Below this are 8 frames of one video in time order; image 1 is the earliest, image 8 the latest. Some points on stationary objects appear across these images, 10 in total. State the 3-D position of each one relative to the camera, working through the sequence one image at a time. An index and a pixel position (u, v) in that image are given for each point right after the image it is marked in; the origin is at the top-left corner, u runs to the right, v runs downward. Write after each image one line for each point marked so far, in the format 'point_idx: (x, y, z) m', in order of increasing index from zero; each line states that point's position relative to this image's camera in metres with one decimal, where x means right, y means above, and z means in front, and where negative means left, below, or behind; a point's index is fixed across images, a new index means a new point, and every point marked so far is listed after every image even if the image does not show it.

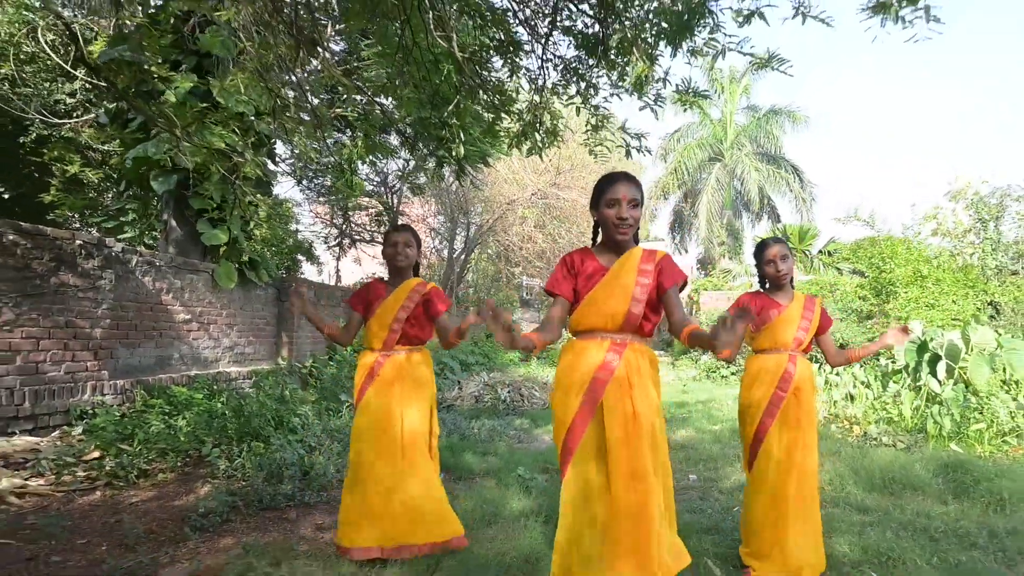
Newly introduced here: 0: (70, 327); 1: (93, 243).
0: (-3.6, -0.3, +5.0) m
1: (-3.5, +0.4, +5.2) m
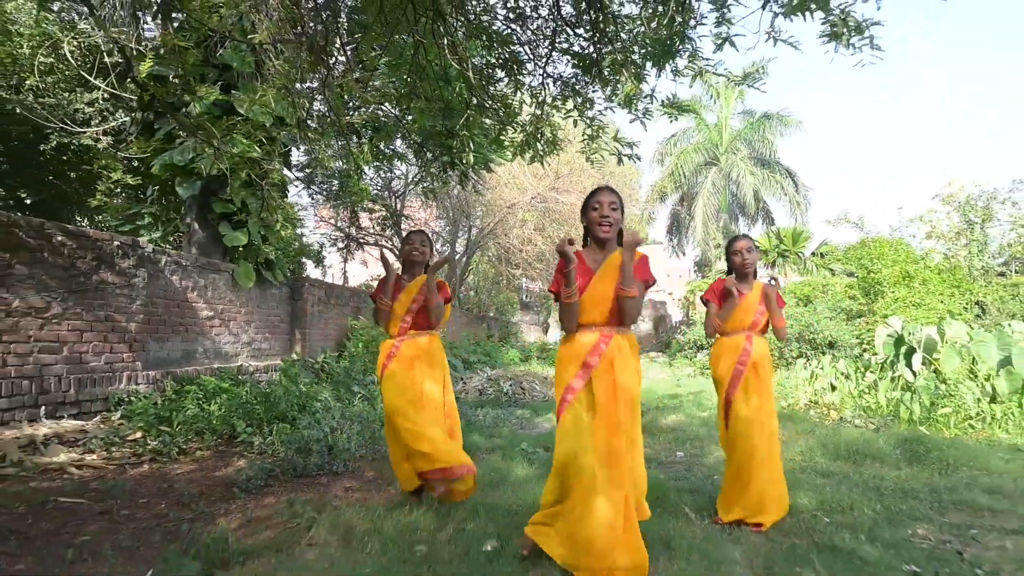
0: (-3.5, -0.3, +5.4) m
1: (-3.5, +0.4, +5.6) m
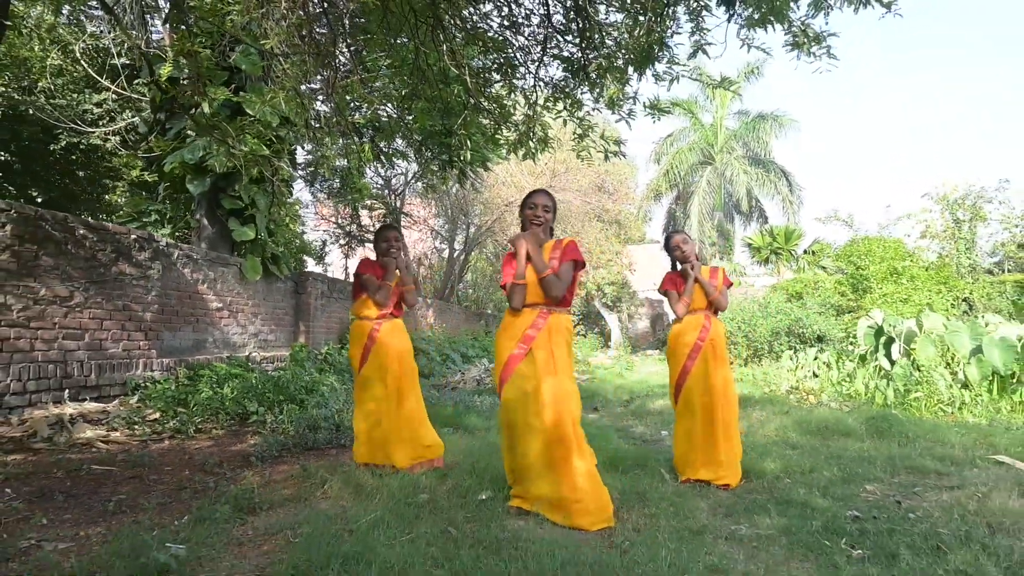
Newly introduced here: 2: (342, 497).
0: (-3.6, -0.2, +5.8) m
1: (-3.5, +0.5, +6.0) m
2: (-0.8, -0.9, +2.8) m
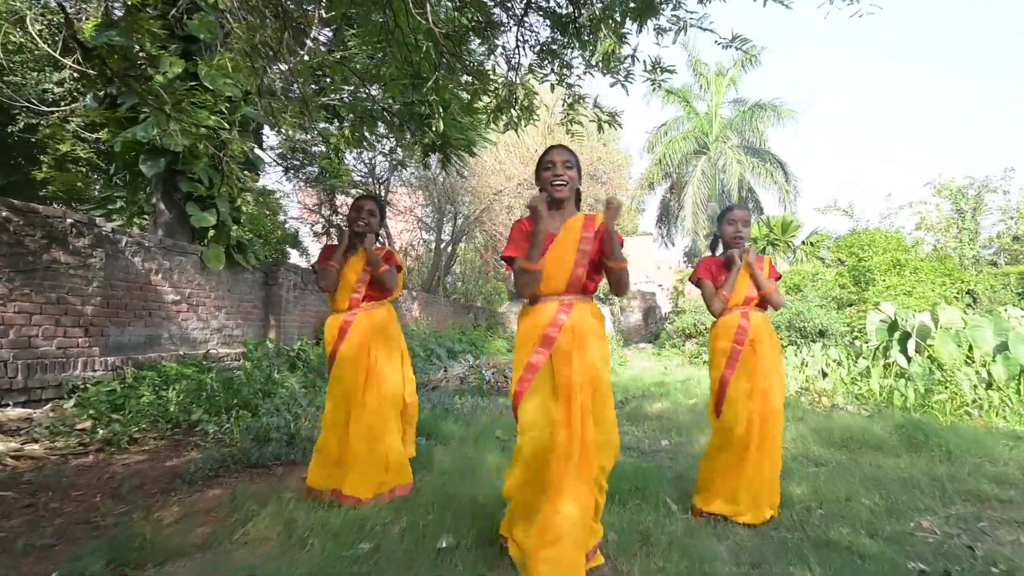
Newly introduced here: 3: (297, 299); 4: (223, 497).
0: (-3.7, -0.1, +5.1) m
1: (-3.7, +0.6, +5.3) m
2: (-0.9, -0.9, +2.2) m
3: (-3.1, -0.1, +8.9) m
4: (-1.3, -1.0, +2.9) m
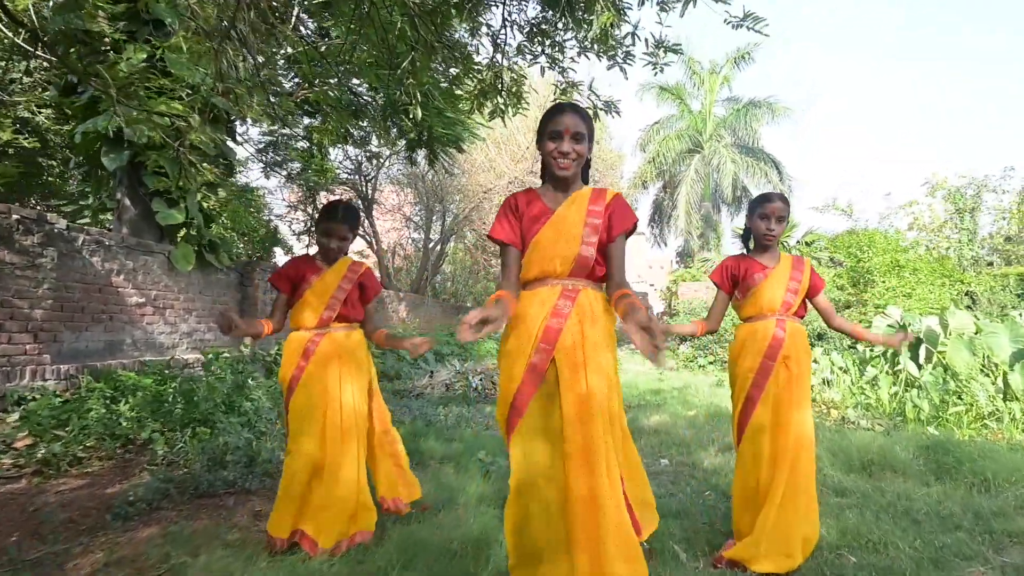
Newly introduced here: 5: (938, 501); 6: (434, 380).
0: (-3.8, -0.1, +4.7) m
1: (-3.8, +0.5, +4.9) m
2: (-0.9, -0.9, +1.8) m
3: (-3.2, -0.2, +8.4) m
4: (-1.4, -1.0, +2.5) m
5: (+1.9, -1.0, +2.8) m
6: (-1.0, -1.2, +7.8) m
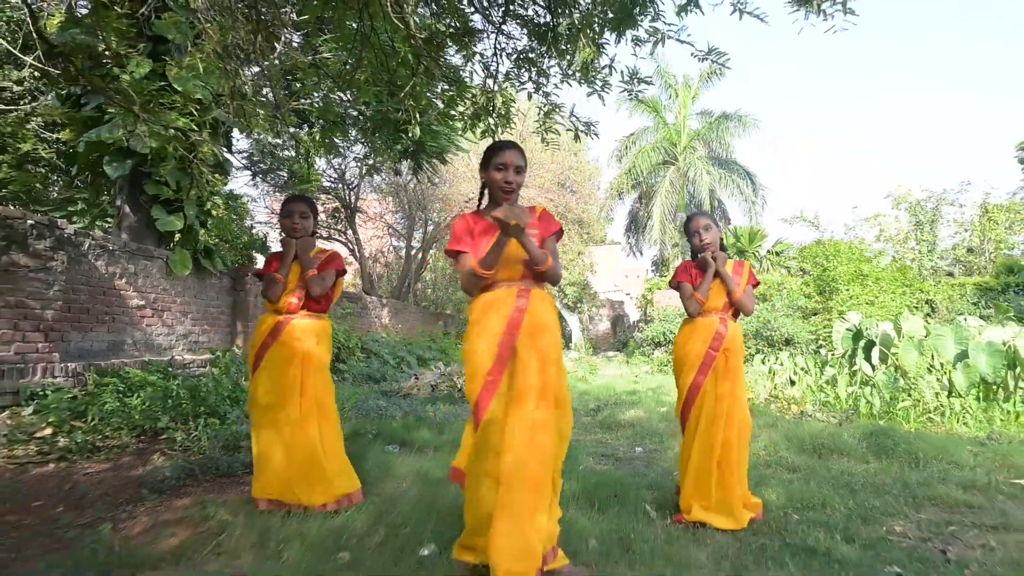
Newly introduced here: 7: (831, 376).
0: (-3.9, -0.2, +4.9) m
1: (-3.9, +0.5, +5.1) m
2: (-0.9, -0.9, +2.1) m
3: (-3.4, -0.2, +8.7) m
4: (-1.4, -1.0, +2.8) m
5: (+1.9, -1.0, +3.2) m
6: (-1.2, -1.2, +8.2) m
7: (+3.5, -0.9, +6.7) m
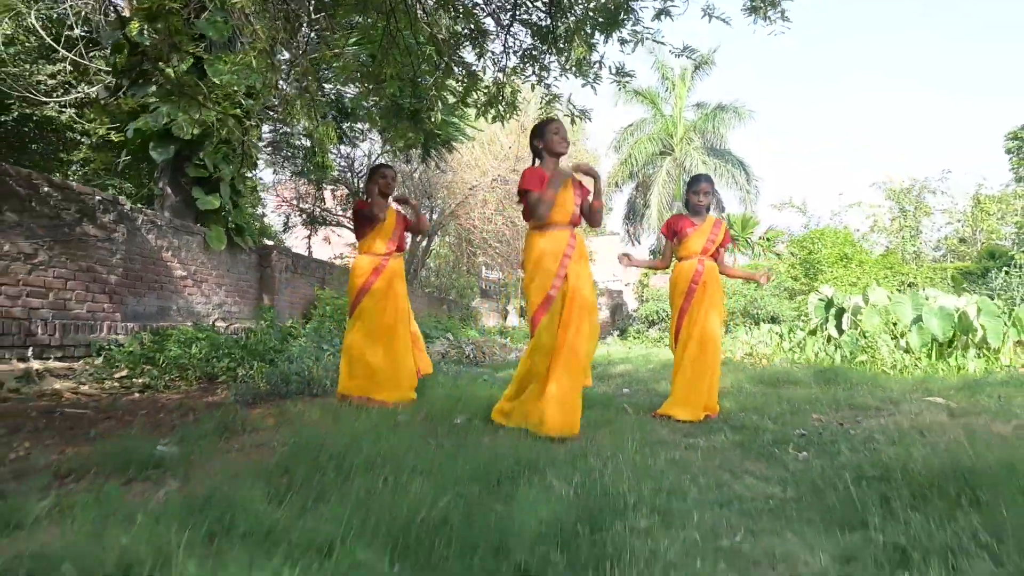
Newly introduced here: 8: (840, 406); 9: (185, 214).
0: (-3.9, +0.2, +5.7) m
1: (-3.8, +0.8, +5.9) m
2: (-0.9, -0.6, +2.9) m
3: (-3.4, +0.1, +9.4) m
4: (-1.4, -0.7, +3.5) m
5: (+1.9, -0.7, +4.0) m
6: (-1.1, -0.9, +8.9) m
7: (+3.5, -0.6, +7.5) m
8: (+1.9, -0.7, +3.5) m
9: (-4.0, +0.9, +7.5) m
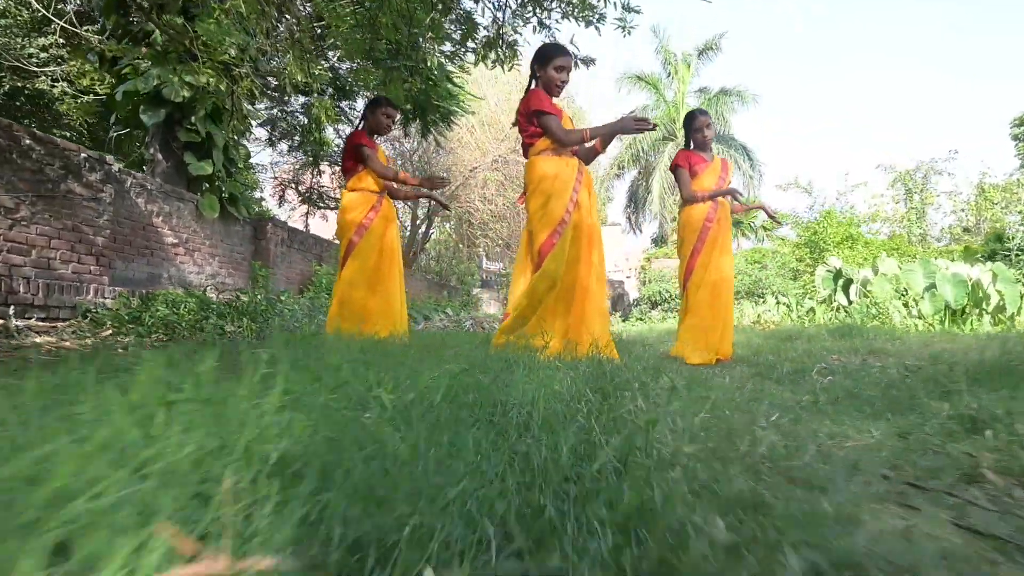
0: (-3.9, +0.5, +5.5) m
1: (-3.8, +1.2, +5.7) m
2: (-0.9, -0.3, +2.7) m
3: (-3.4, +0.5, +9.3) m
4: (-1.4, -0.4, +3.4) m
5: (+1.9, -0.3, +3.8) m
6: (-1.1, -0.5, +8.7) m
7: (+3.5, -0.3, +7.3) m
8: (+1.9, -0.3, +3.3) m
9: (-4.0, +1.3, +7.3) m
